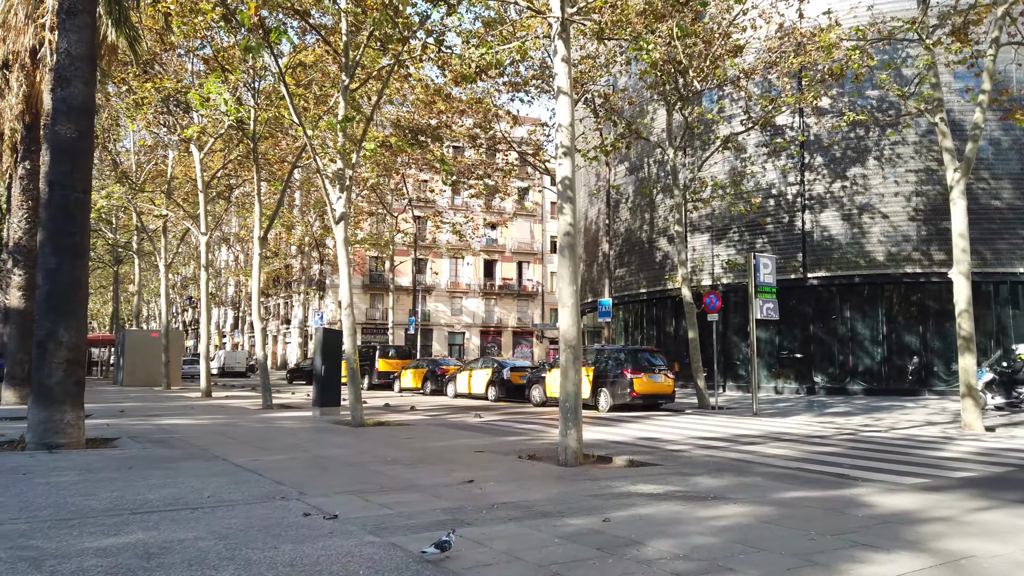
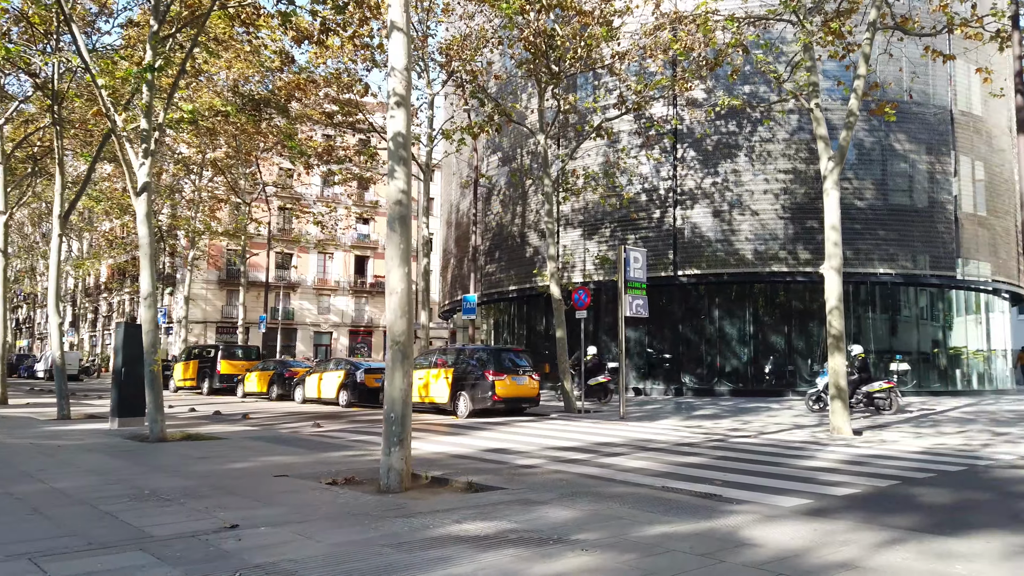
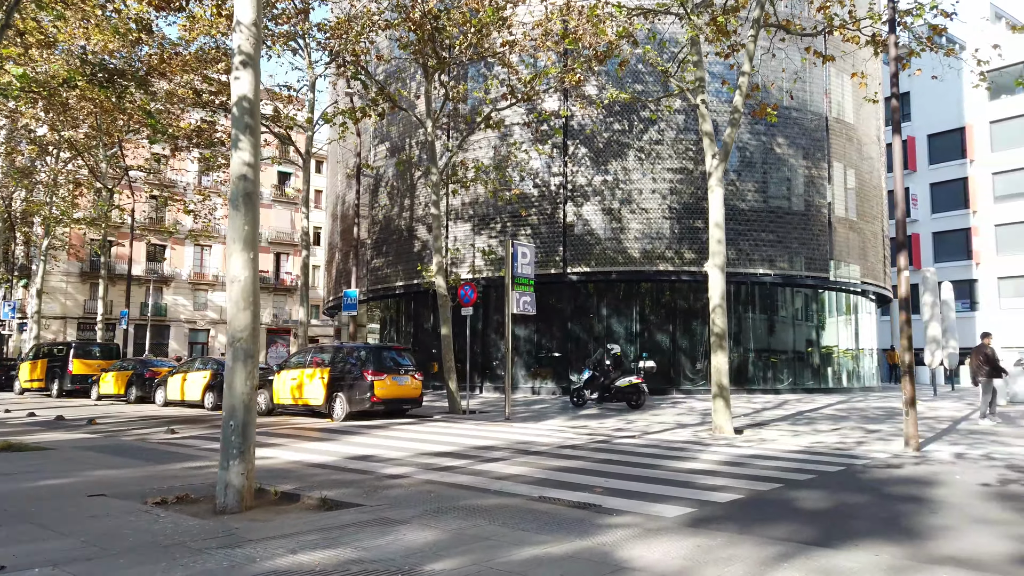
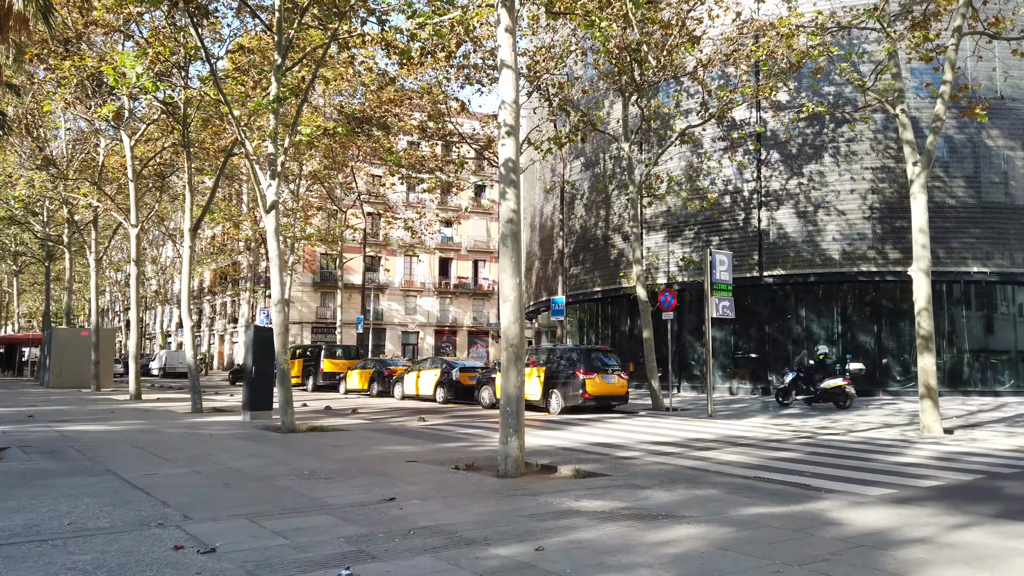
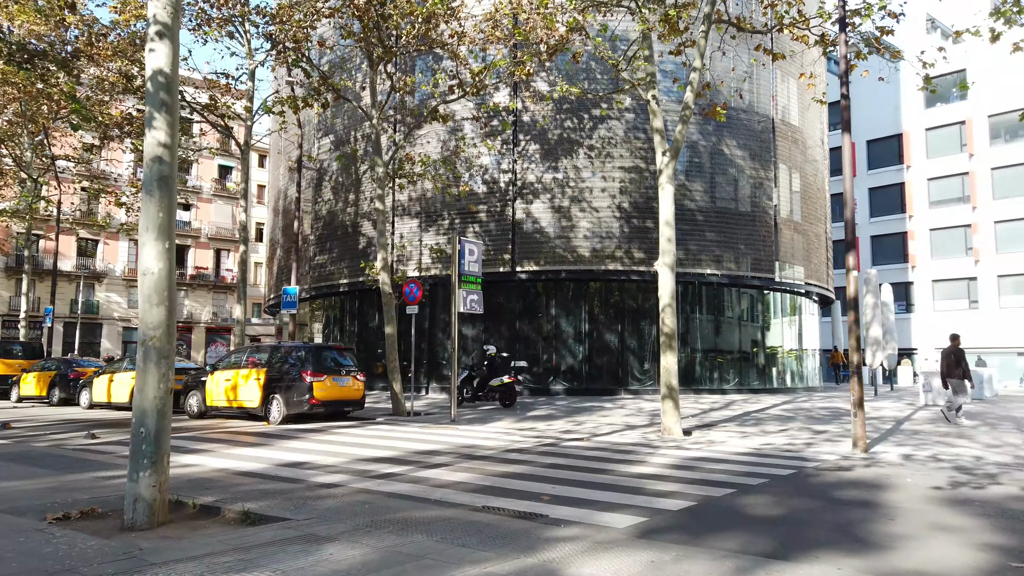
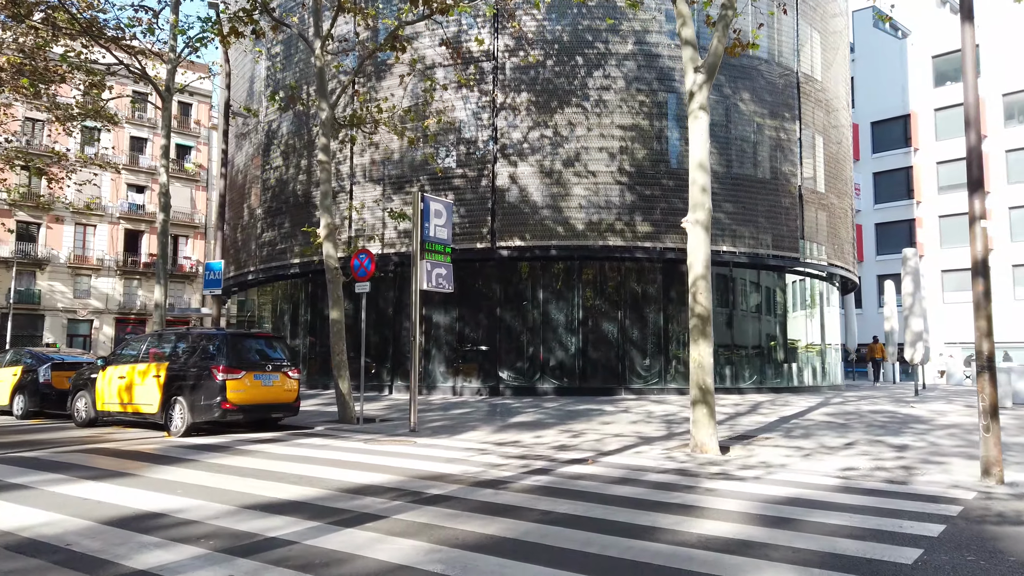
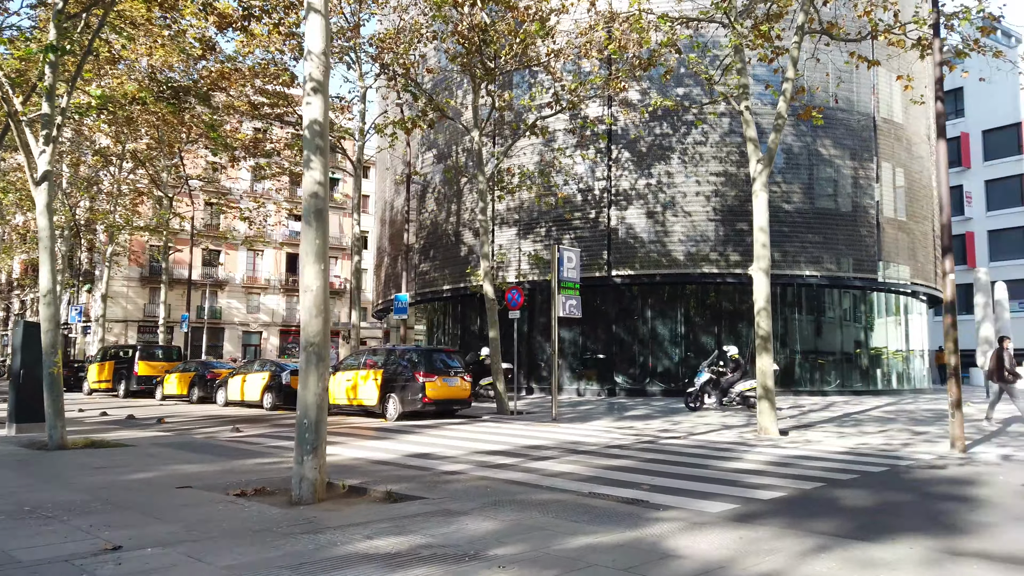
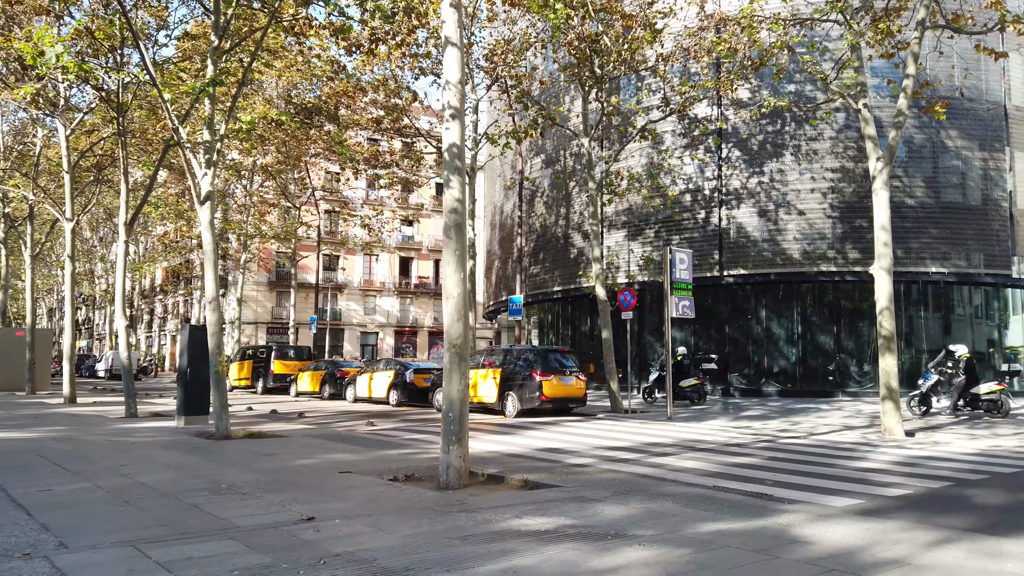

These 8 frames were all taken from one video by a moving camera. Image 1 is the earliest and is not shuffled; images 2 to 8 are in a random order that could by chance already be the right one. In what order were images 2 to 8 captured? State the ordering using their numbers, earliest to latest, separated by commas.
4, 8, 2, 7, 3, 5, 6
